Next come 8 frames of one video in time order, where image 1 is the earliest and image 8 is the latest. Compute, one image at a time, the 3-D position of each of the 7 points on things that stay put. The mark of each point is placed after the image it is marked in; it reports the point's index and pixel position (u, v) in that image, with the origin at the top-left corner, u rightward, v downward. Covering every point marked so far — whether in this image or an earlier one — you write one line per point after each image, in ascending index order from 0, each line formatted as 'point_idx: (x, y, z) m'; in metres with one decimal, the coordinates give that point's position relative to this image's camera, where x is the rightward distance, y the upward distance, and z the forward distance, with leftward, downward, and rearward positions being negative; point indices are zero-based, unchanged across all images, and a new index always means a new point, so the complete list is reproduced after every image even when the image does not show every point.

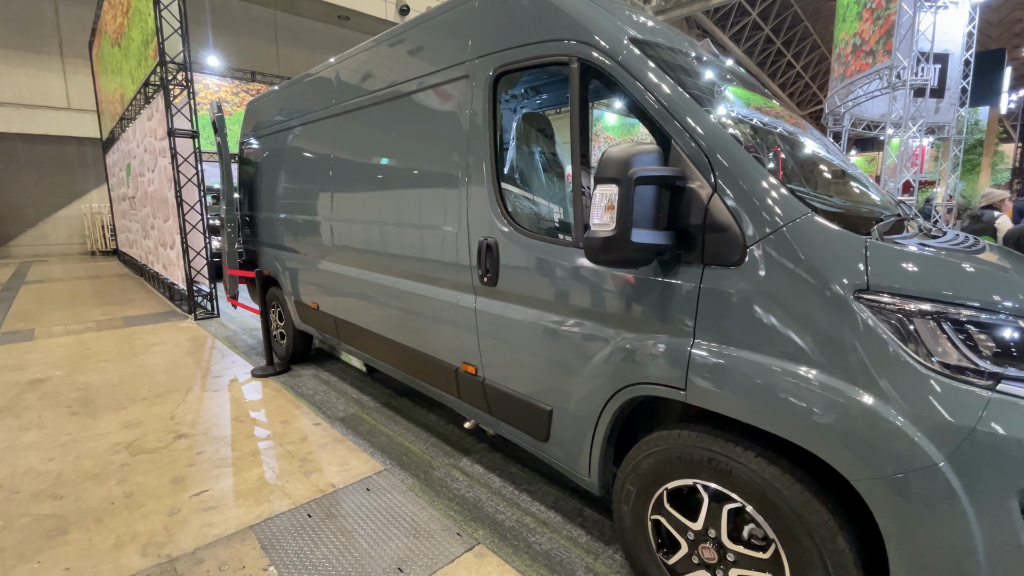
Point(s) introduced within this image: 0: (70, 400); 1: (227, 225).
0: (-3.8, -1.0, +4.3) m
1: (-3.0, +0.7, +5.1) m
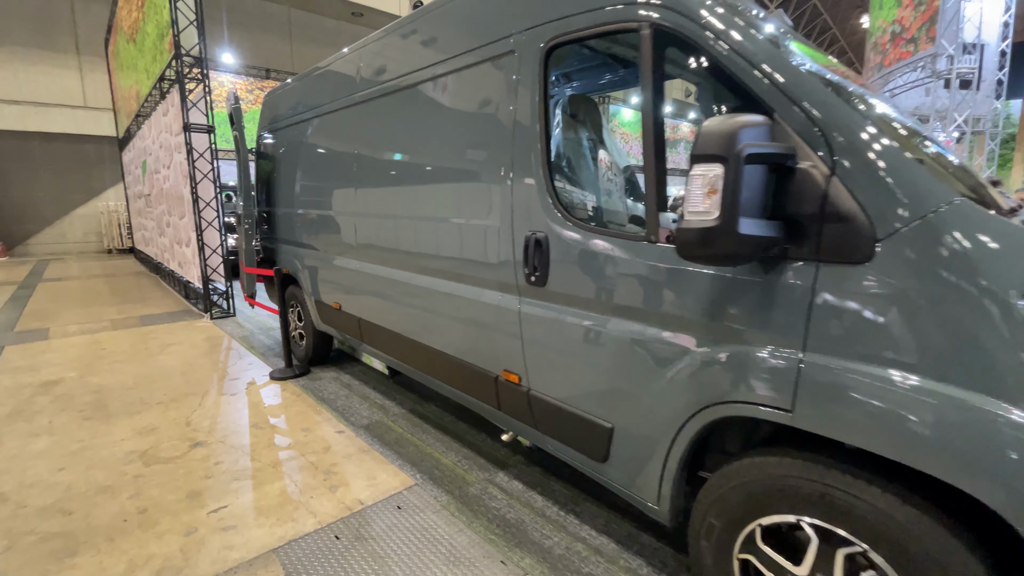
0: (-3.6, -1.0, +4.1) m
1: (-2.7, +0.7, +4.9) m
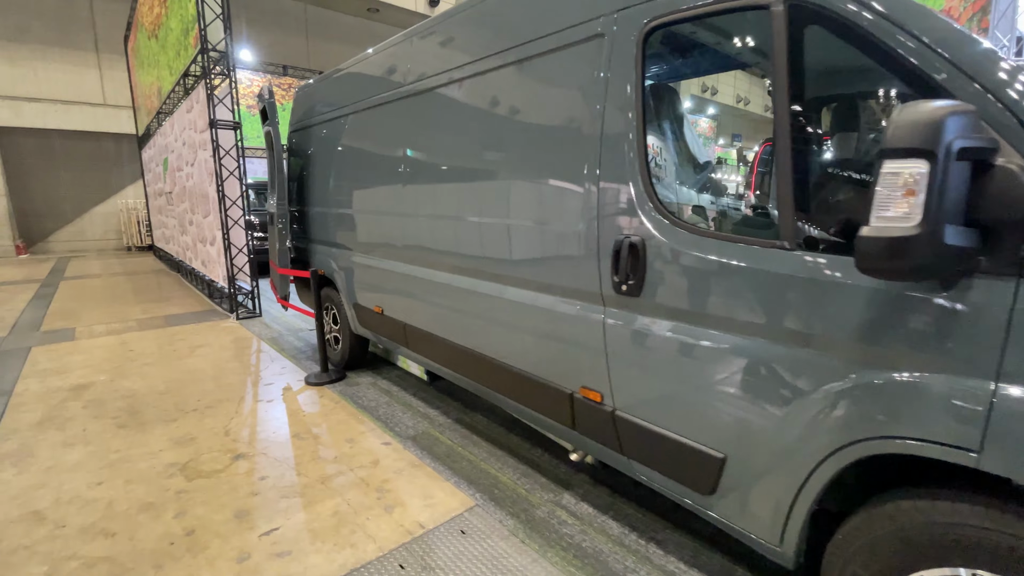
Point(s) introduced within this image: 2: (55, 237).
0: (-3.2, -1.0, +4.0) m
1: (-2.3, +0.7, +4.8) m
2: (-14.2, +1.6, +15.2) m
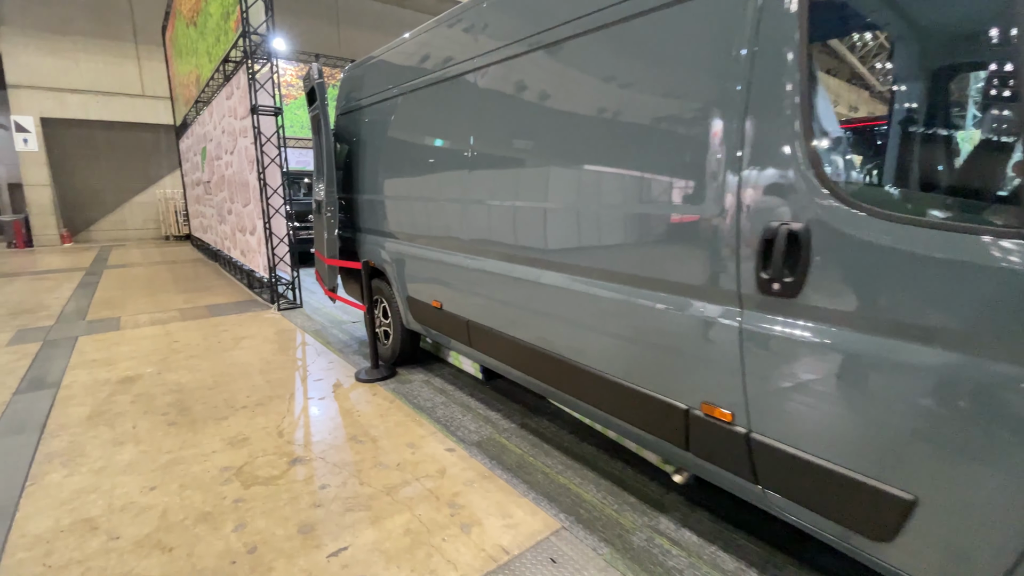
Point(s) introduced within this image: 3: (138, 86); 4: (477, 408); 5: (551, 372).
0: (-2.7, -0.9, +3.8) m
1: (-1.7, +0.7, +4.5) m
2: (-13.1, +1.9, +15.5) m
3: (-11.3, +6.2, +14.9) m
4: (-0.3, -0.9, +3.6) m
5: (+0.2, -0.5, +2.8) m
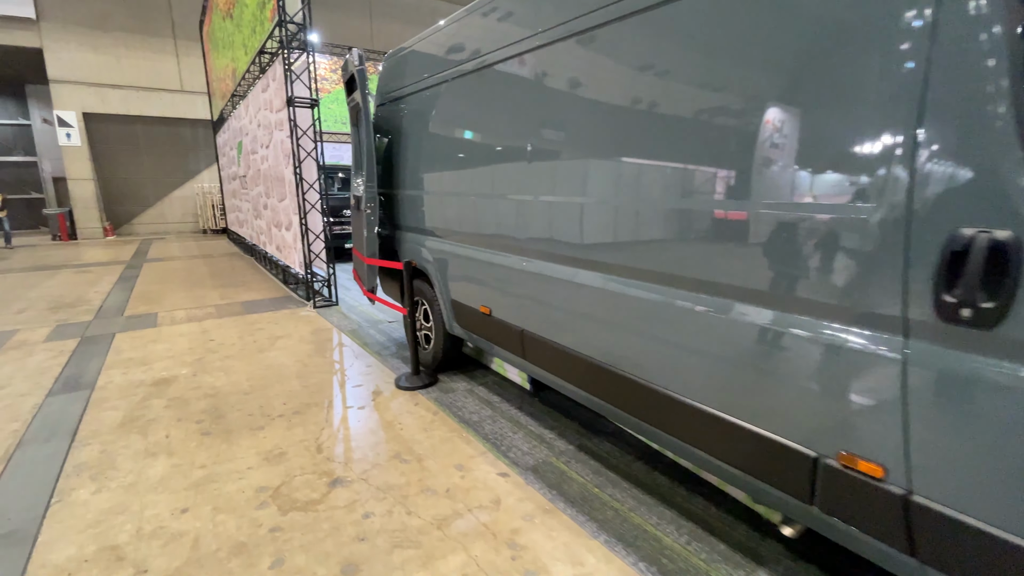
0: (-2.3, -0.9, +3.6) m
1: (-1.3, +0.7, +4.3) m
2: (-12.1, +2.2, +15.8) m
3: (-10.3, +6.4, +15.0) m
4: (+0.1, -0.9, +3.3) m
5: (+0.5, -0.5, +2.5) m
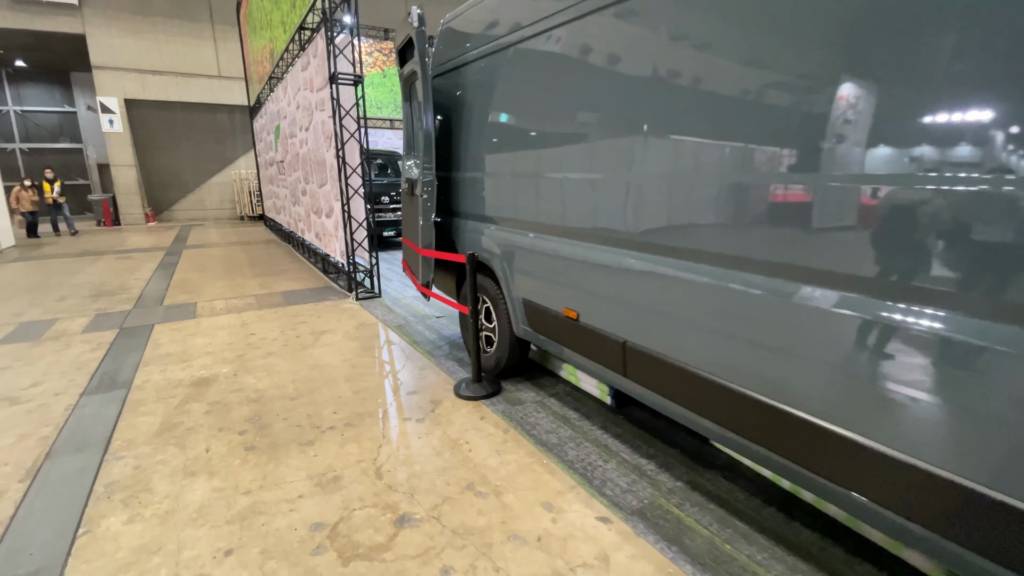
0: (-1.8, -0.9, +3.2) m
1: (-0.7, +0.8, +3.8) m
2: (-10.8, +2.7, +15.9) m
3: (-9.0, +6.8, +14.9) m
4: (+0.6, -0.9, +2.8) m
5: (+1.0, -0.5, +1.9) m
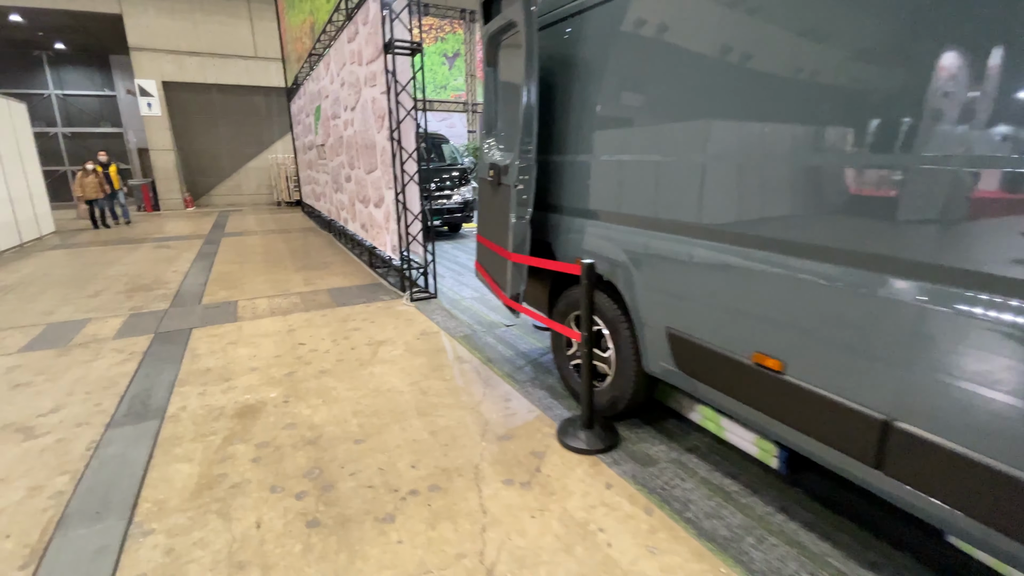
0: (-1.1, -1.0, +2.6) m
1: (0.0, +0.7, +3.0) m
2: (-9.4, +3.1, +15.6) m
3: (-7.6, +7.1, +14.3) m
4: (+1.3, -1.1, +2.0) m
5: (+1.6, -0.7, +1.1) m
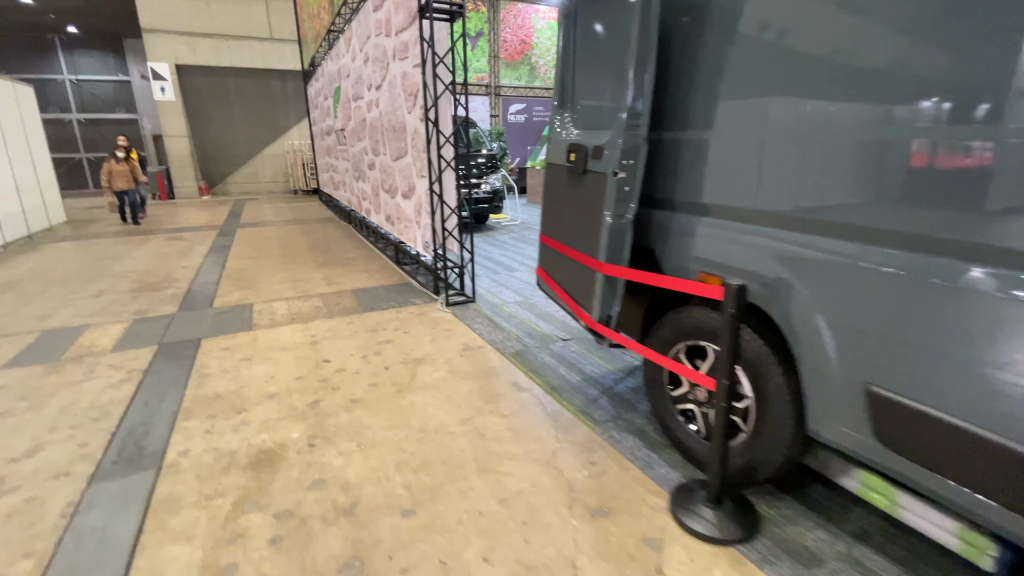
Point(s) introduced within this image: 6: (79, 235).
0: (-0.7, -1.1, +1.9) m
1: (+0.5, +0.6, +2.3) m
2: (-8.6, +3.3, +15.0) m
3: (-6.8, +7.4, +13.6) m
4: (+1.7, -1.2, +1.2) m
5: (+2.0, -0.9, +0.3) m
6: (-8.4, +1.0, +9.5) m
